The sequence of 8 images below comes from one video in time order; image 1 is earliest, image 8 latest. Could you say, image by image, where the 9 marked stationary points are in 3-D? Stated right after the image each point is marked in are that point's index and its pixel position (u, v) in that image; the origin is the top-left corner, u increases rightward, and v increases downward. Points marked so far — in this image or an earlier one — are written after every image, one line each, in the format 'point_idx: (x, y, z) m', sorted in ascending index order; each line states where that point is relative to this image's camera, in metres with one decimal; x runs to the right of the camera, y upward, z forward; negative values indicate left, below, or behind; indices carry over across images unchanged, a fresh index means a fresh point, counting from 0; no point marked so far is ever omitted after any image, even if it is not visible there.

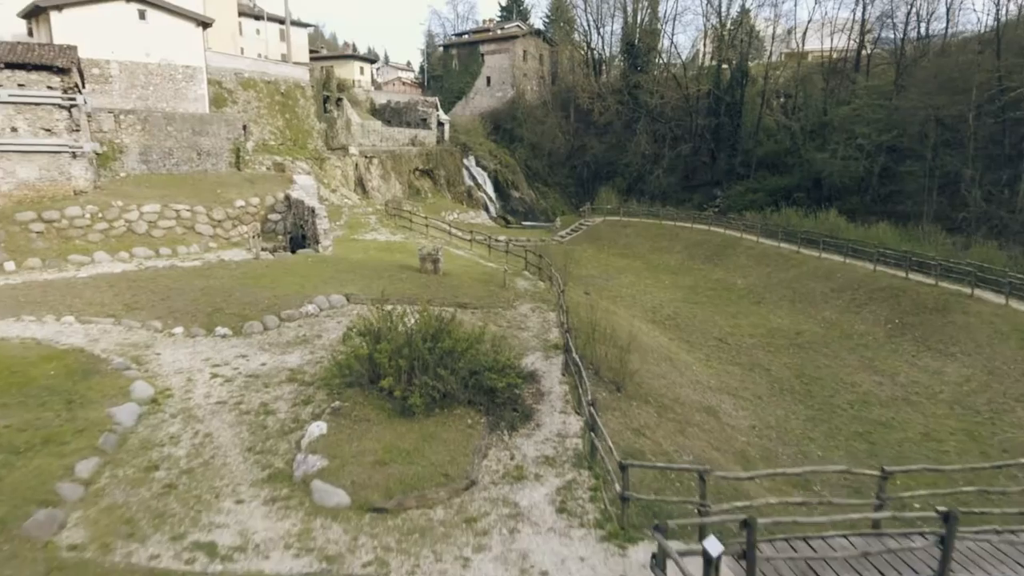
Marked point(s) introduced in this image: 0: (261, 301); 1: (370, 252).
0: (-6.2, -0.4, +11.9) m
1: (-5.3, +1.4, +18.1) m
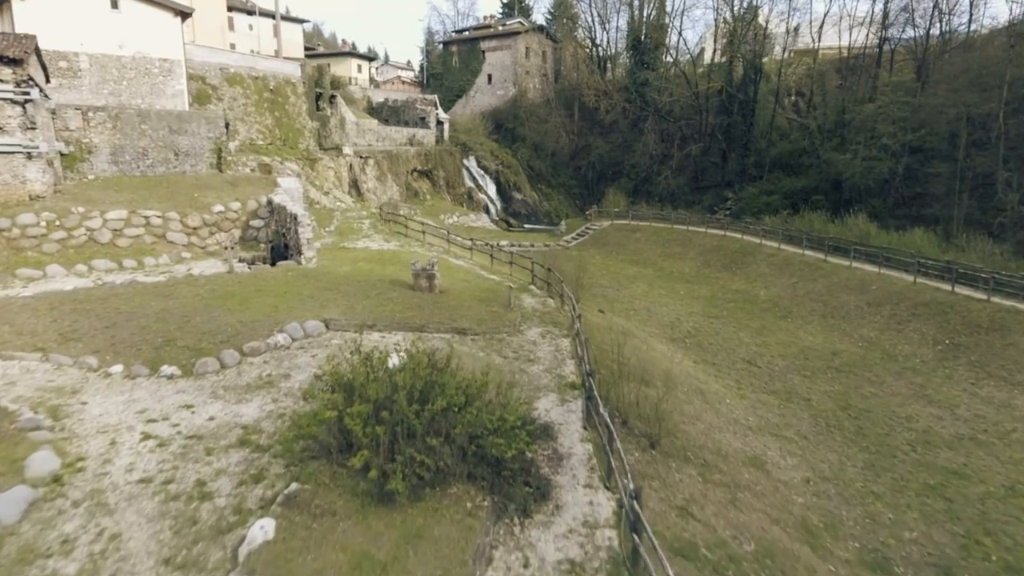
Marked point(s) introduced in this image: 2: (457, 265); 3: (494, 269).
0: (-6.0, -0.9, +10.0) m
1: (-5.1, +0.8, +16.3) m
2: (-2.0, +0.8, +17.6) m
3: (-0.7, +0.7, +18.3) m
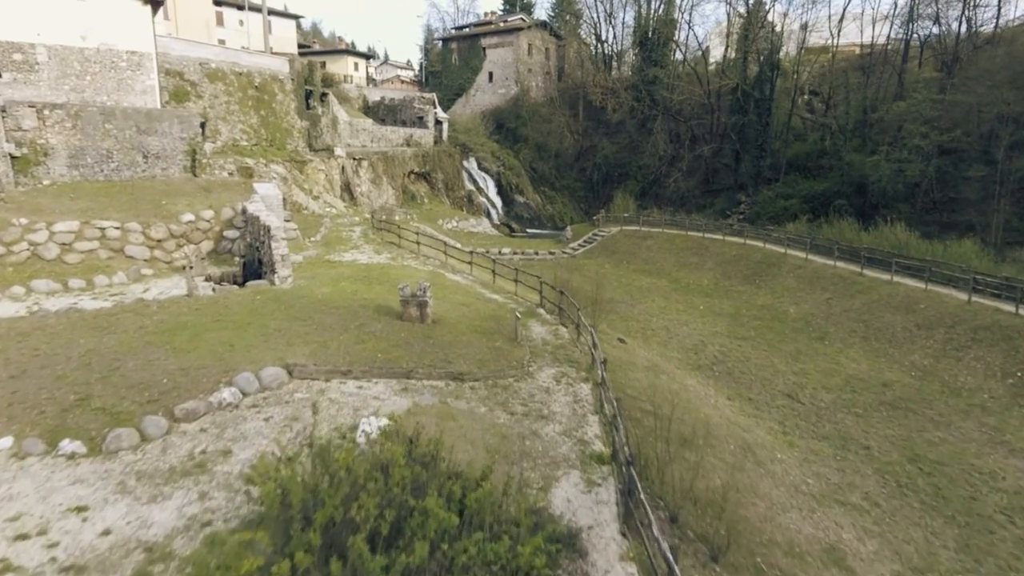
0: (-5.8, -1.6, +8.0) m
1: (-5.0, +0.2, +14.2) m
2: (-1.8, +0.2, +15.5) m
3: (-0.5, +0.1, +16.2) m
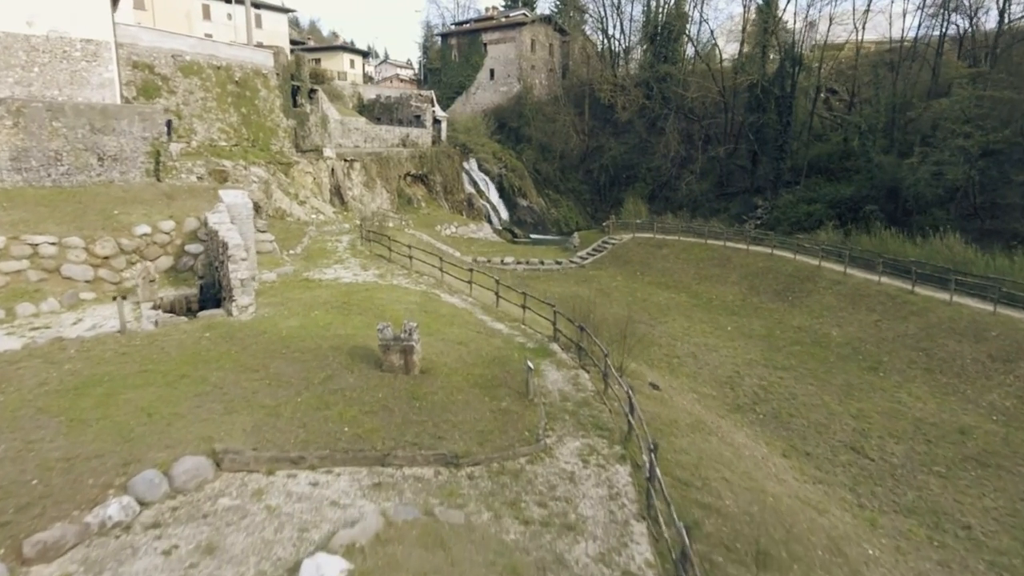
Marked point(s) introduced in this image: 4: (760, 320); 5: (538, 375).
0: (-5.7, -2.3, +5.6) m
1: (-4.8, -0.6, +11.8) m
2: (-1.6, -0.6, +13.1) m
3: (-0.4, -0.7, +13.9) m
4: (+10.2, -1.3, +20.0) m
5: (+0.5, -1.7, +9.6) m
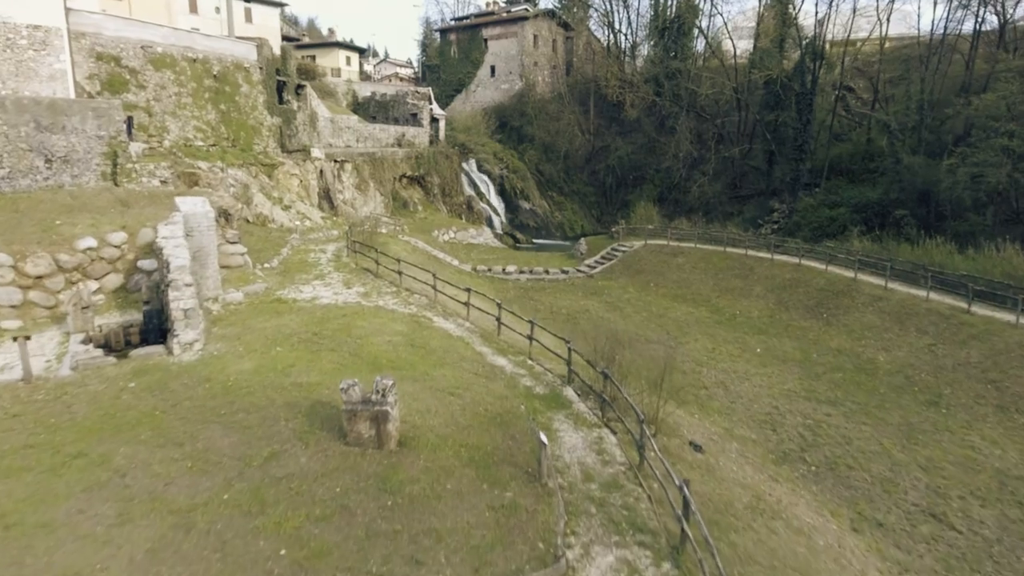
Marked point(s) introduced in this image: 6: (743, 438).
0: (-5.6, -2.9, +3.5) m
1: (-4.7, -1.2, +9.7) m
2: (-1.5, -1.2, +11.0) m
3: (-0.3, -1.3, +11.7) m
4: (+10.3, -2.0, +17.9) m
5: (+0.6, -2.3, +7.5) m
6: (+5.6, -3.6, +11.8) m
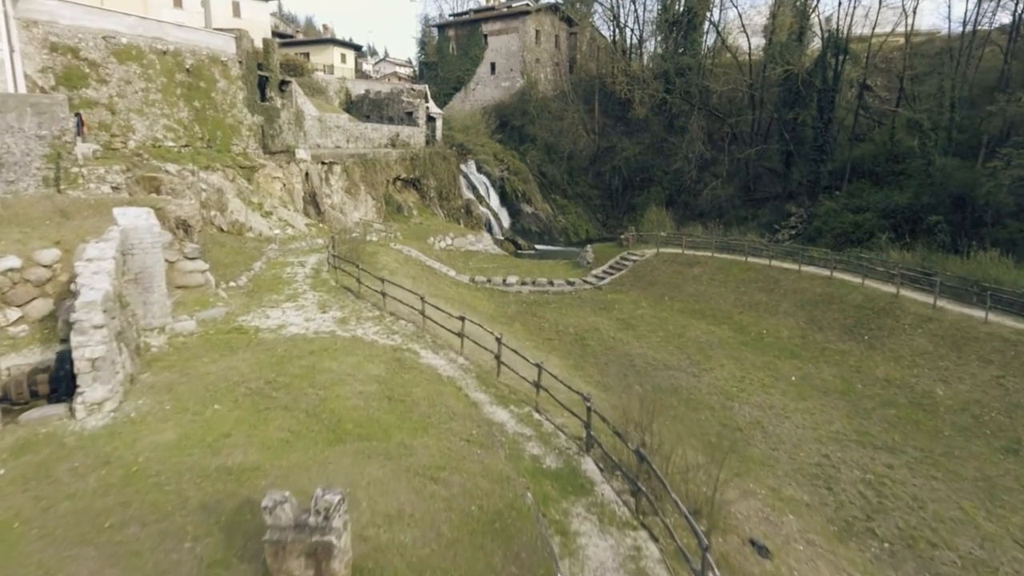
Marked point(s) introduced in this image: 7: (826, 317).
0: (-5.5, -3.5, +1.4) m
1: (-4.7, -1.8, +7.6) m
2: (-1.5, -1.8, +8.9) m
3: (-0.2, -1.9, +9.6) m
4: (+10.4, -2.6, +15.8) m
5: (+0.7, -3.0, +5.4) m
6: (+5.6, -4.3, +9.7) m
7: (+11.7, -1.1, +18.1) m
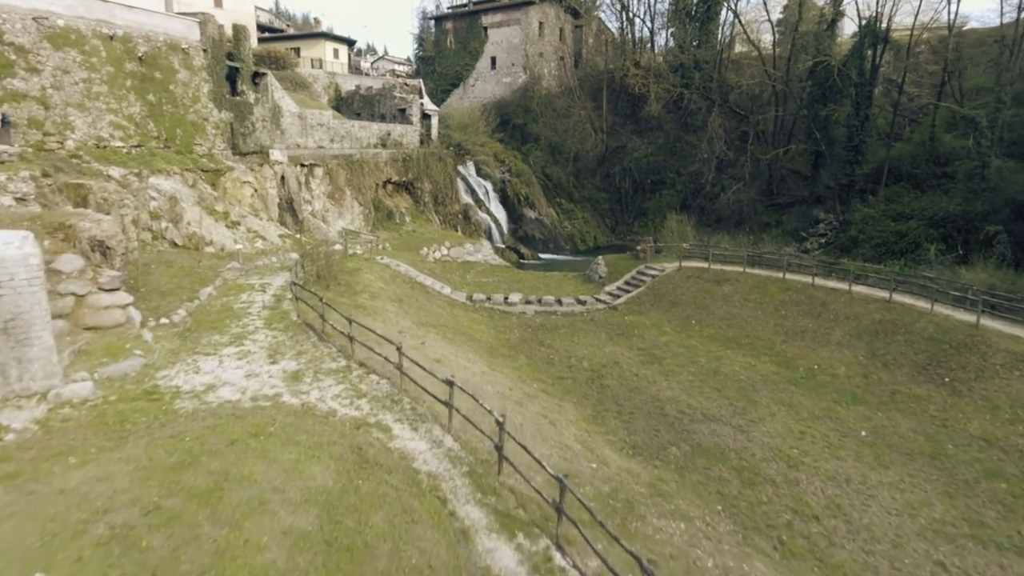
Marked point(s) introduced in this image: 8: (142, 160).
0: (-5.5, -4.4, -1.6) m
1: (-4.6, -2.7, +4.7) m
2: (-1.4, -2.7, +6.0) m
3: (-0.1, -2.8, +6.7) m
4: (+10.5, -3.5, +12.8) m
5: (+0.7, -3.9, +2.5) m
6: (+5.7, -5.2, +6.7) m
7: (+11.8, -2.0, +15.2) m
8: (-13.6, +4.7, +17.8) m
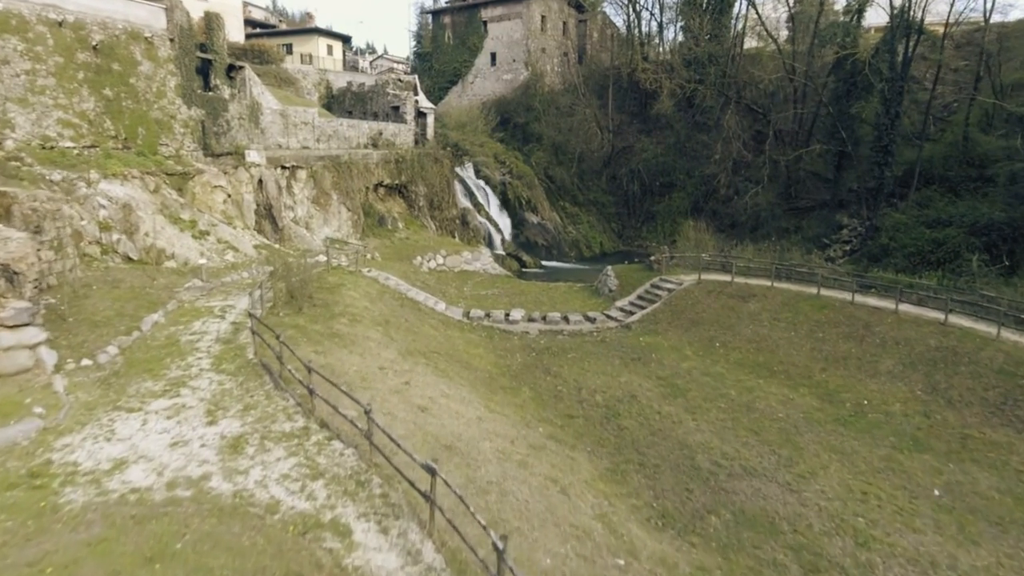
0: (-5.4, -5.1, -3.7) m
1: (-4.5, -3.4, +2.6) m
2: (-1.4, -3.4, +3.9) m
3: (-0.1, -3.5, +4.6) m
4: (+10.6, -4.1, +10.7) m
5: (+0.8, -4.5, +0.4) m
6: (+5.8, -5.8, +4.6) m
7: (+11.9, -2.6, +13.0) m
8: (-13.6, +4.1, +15.7) m
